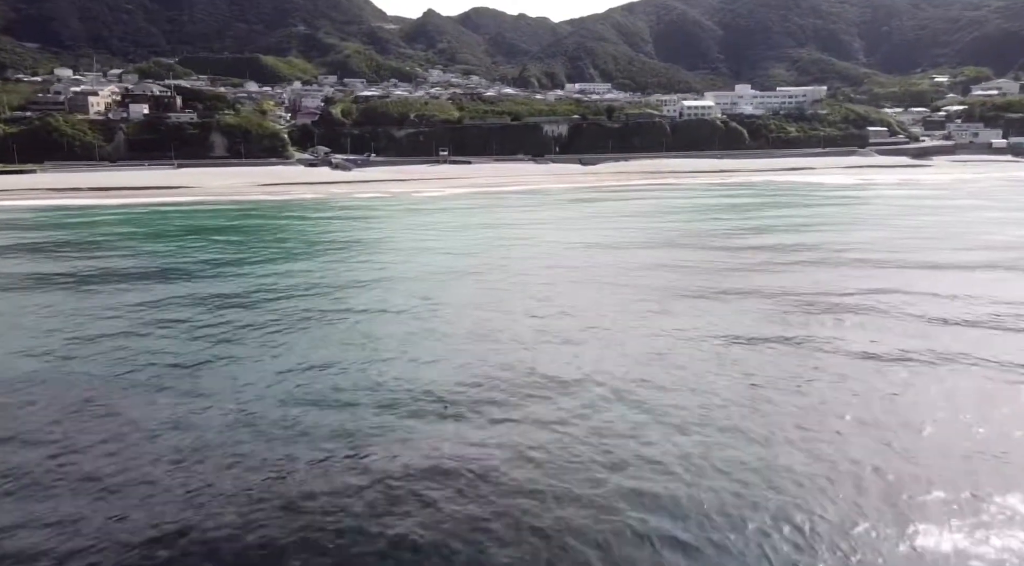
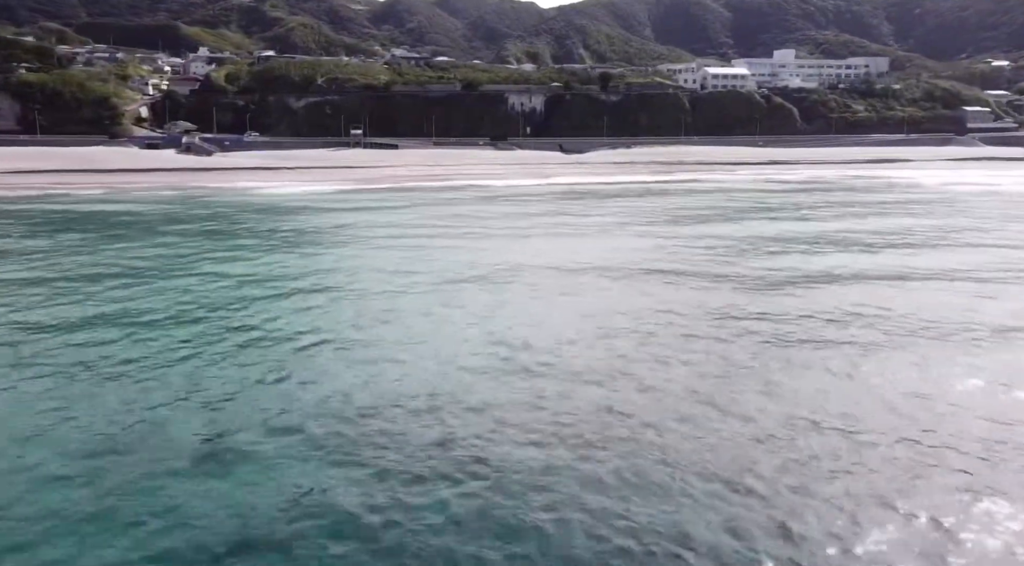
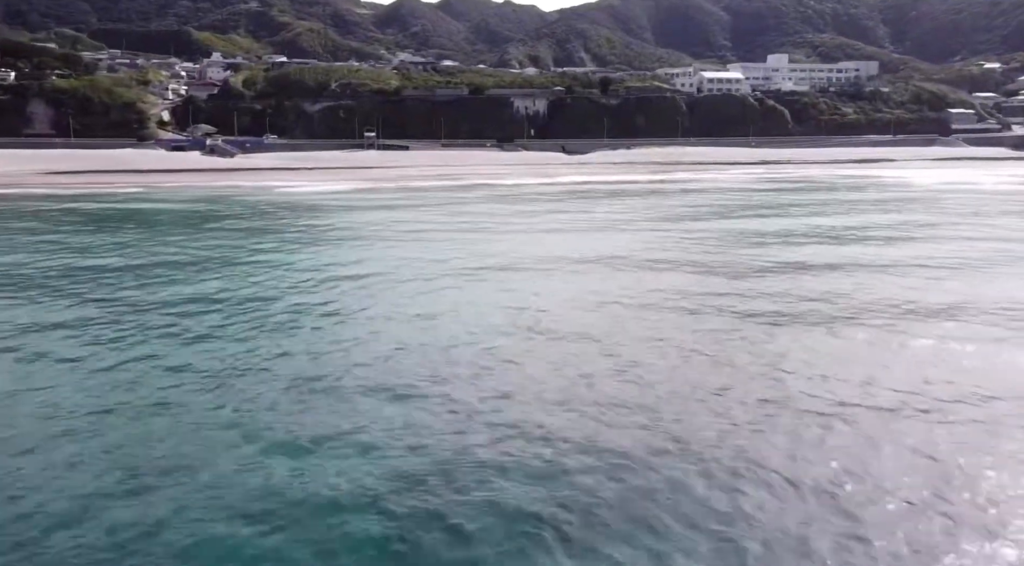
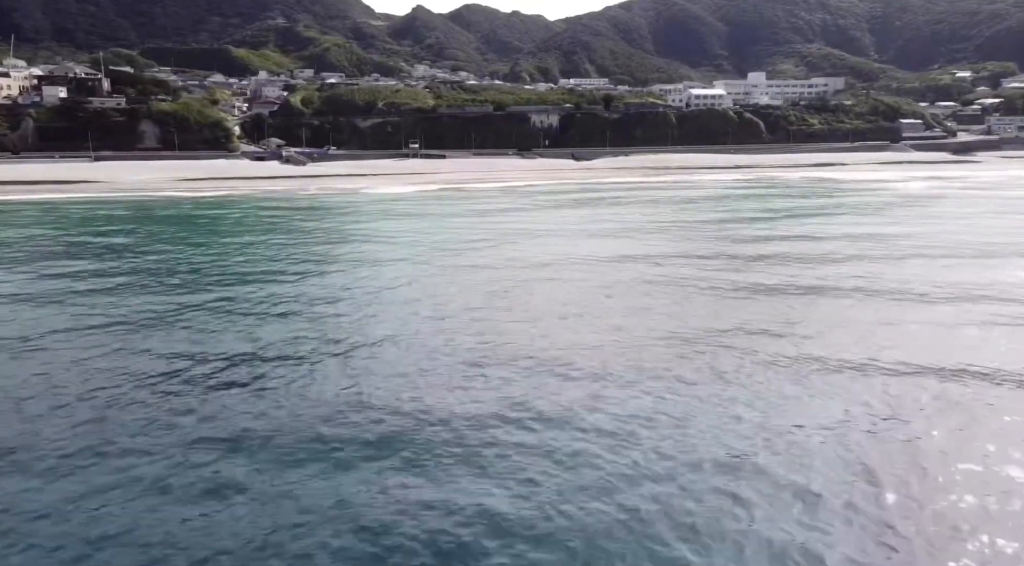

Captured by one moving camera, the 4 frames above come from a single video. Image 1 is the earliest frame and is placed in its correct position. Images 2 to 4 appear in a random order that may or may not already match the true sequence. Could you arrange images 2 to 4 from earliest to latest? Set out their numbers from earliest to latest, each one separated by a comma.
4, 3, 2
